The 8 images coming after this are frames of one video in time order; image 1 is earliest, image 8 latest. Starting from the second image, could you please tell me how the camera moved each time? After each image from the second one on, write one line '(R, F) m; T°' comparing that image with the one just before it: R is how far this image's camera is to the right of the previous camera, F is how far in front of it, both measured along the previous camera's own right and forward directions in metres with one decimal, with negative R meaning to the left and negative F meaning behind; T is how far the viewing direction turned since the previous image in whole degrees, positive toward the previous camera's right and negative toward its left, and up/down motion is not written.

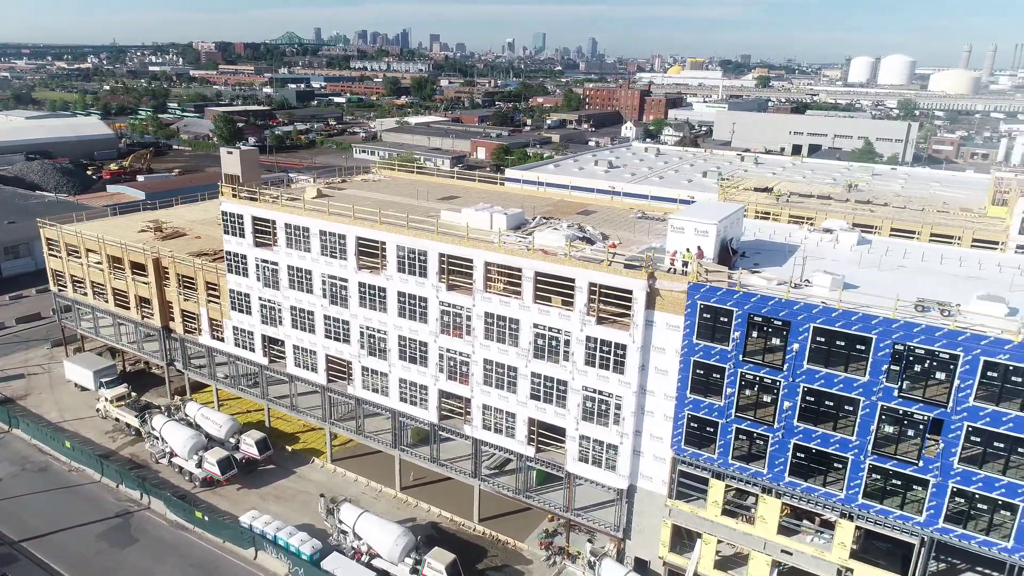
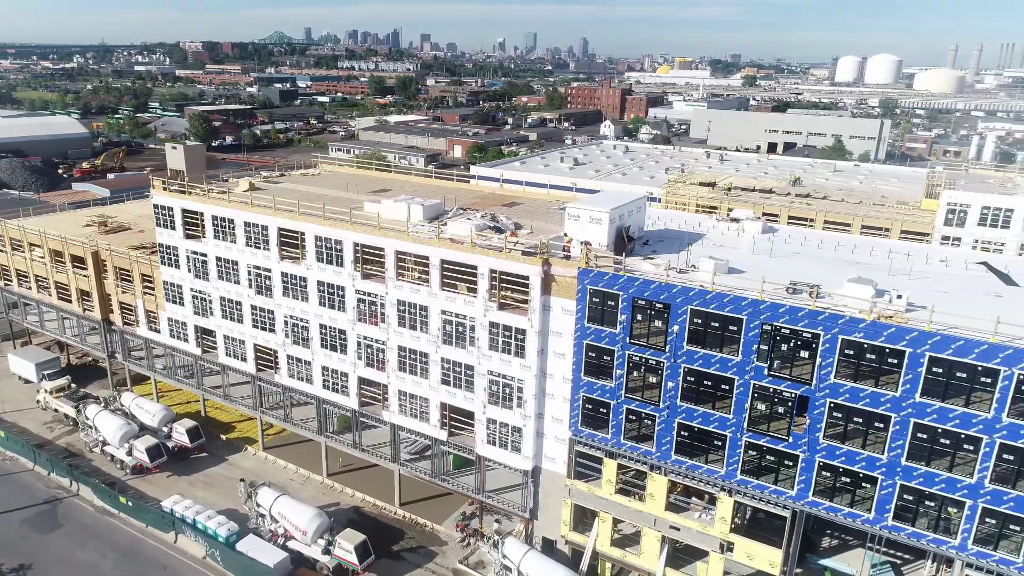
(+4.5, -1.1) m; +1°
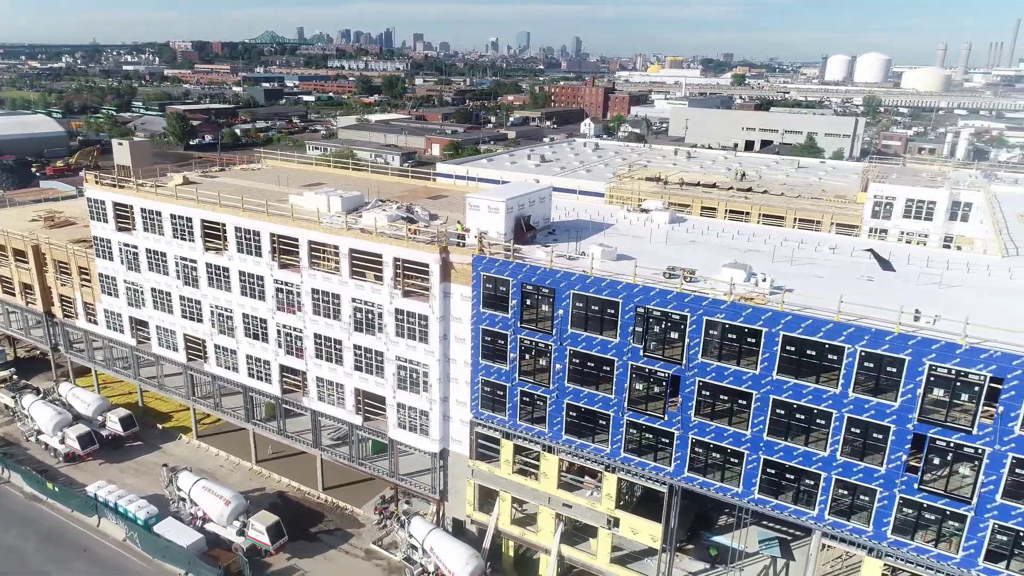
(+4.7, -1.2) m; 0°
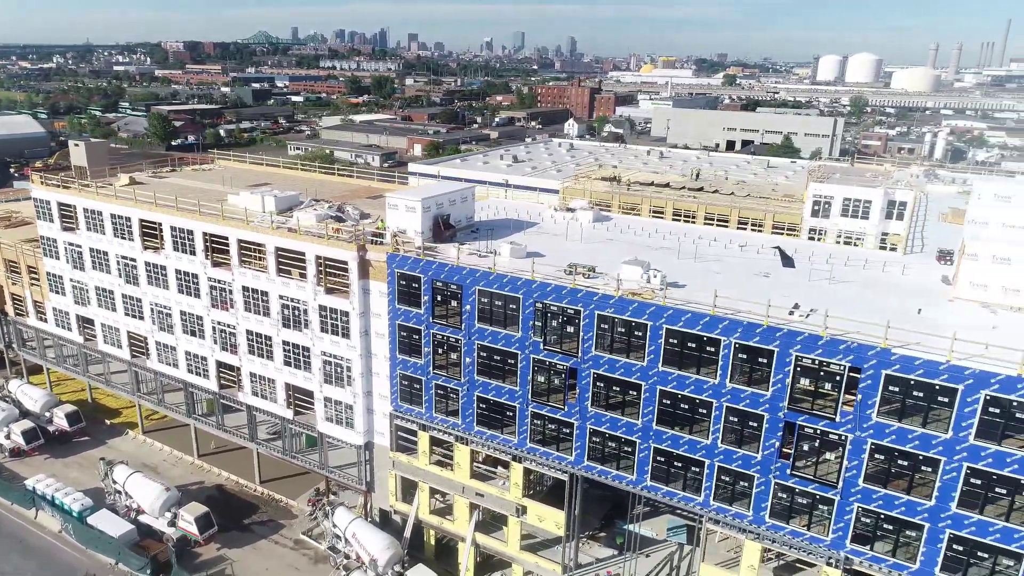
(+4.1, -1.2) m; 0°
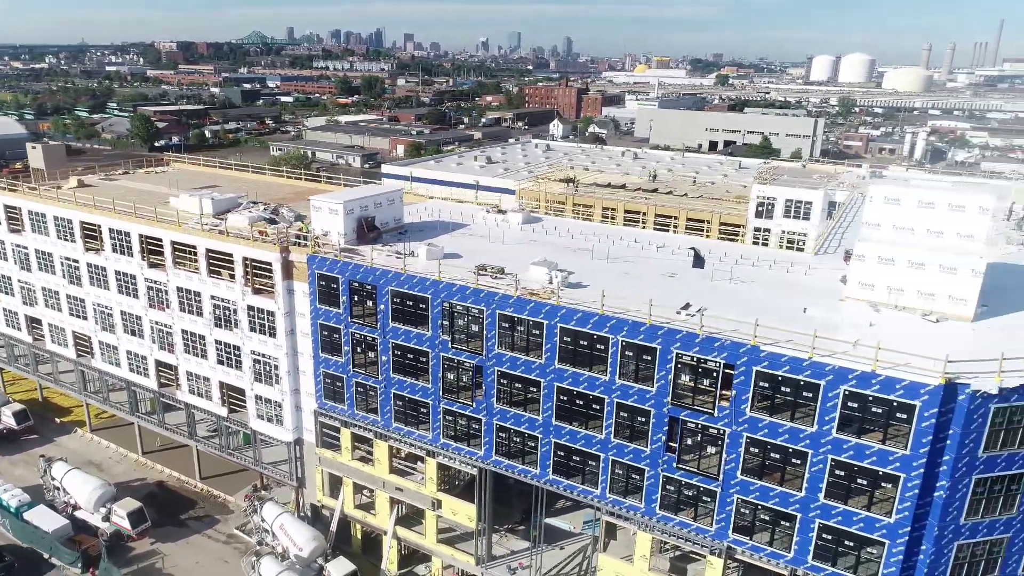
(+4.0, -1.1) m; 0°
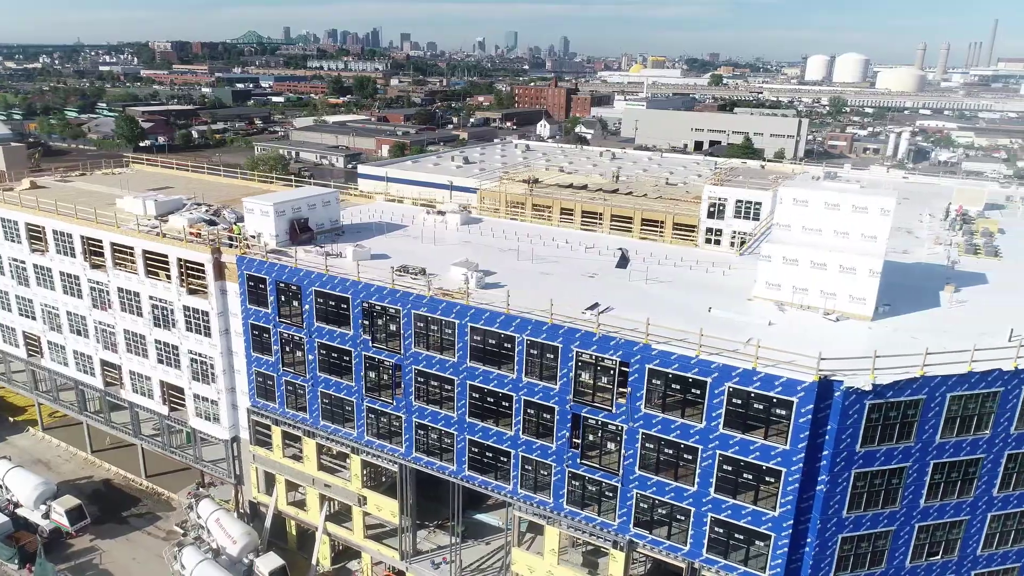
(+3.7, -0.7) m; 0°
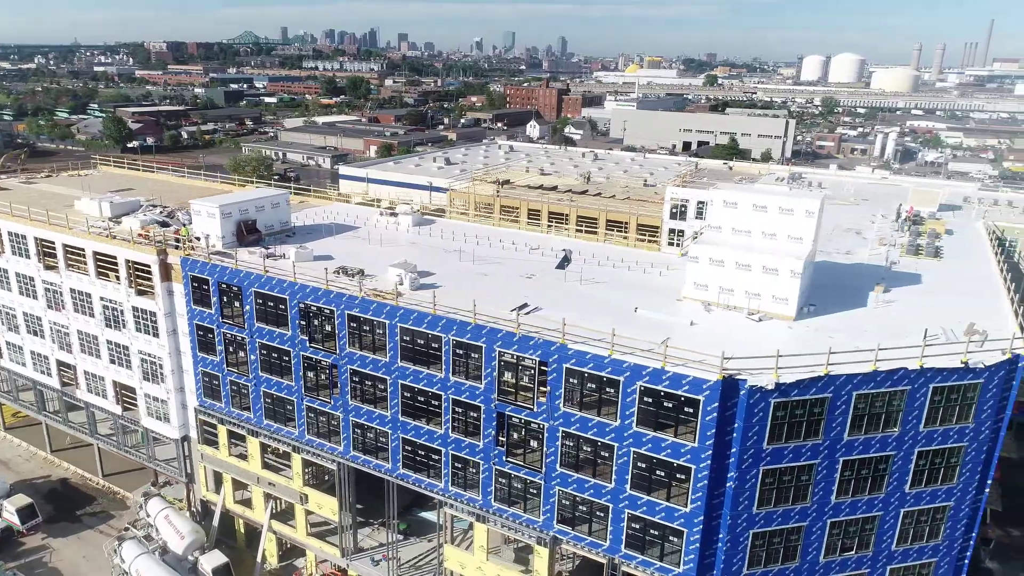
(+3.0, -0.5) m; 0°
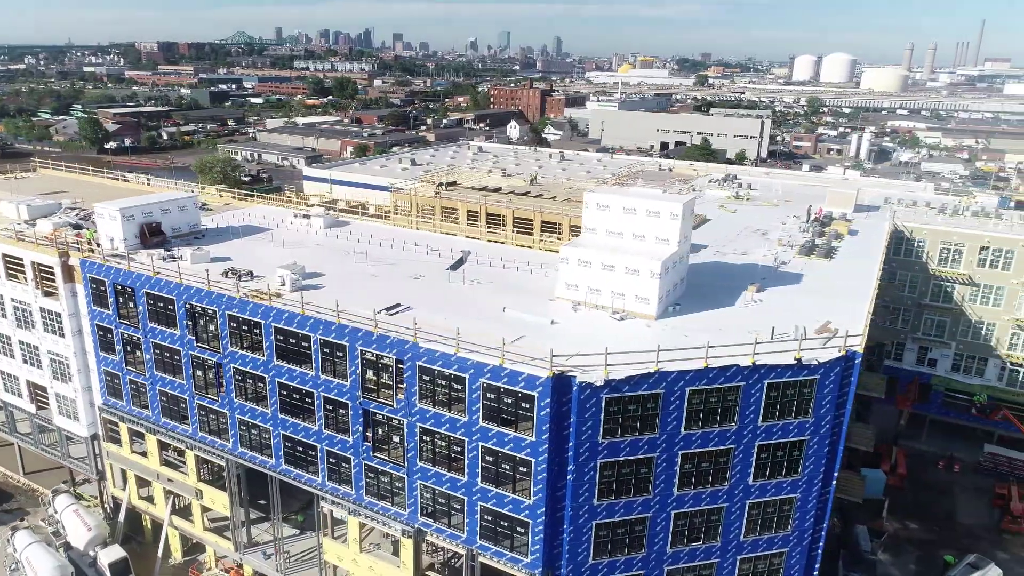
(+5.6, -1.0) m; 0°
